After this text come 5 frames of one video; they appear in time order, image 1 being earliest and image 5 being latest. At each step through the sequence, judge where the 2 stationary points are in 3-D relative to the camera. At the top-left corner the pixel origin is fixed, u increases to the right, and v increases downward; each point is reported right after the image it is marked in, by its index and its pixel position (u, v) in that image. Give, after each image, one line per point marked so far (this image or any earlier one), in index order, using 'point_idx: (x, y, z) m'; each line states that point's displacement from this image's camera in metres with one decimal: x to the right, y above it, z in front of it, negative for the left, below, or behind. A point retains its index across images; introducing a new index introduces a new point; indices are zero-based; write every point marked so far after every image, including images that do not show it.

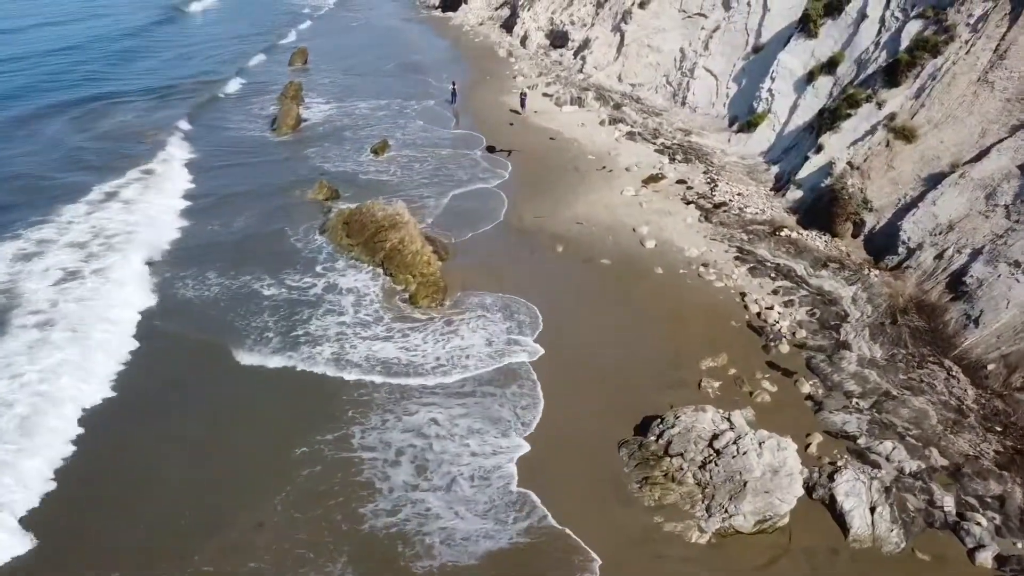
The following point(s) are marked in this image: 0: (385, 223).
0: (-3.8, +1.9, +18.5) m
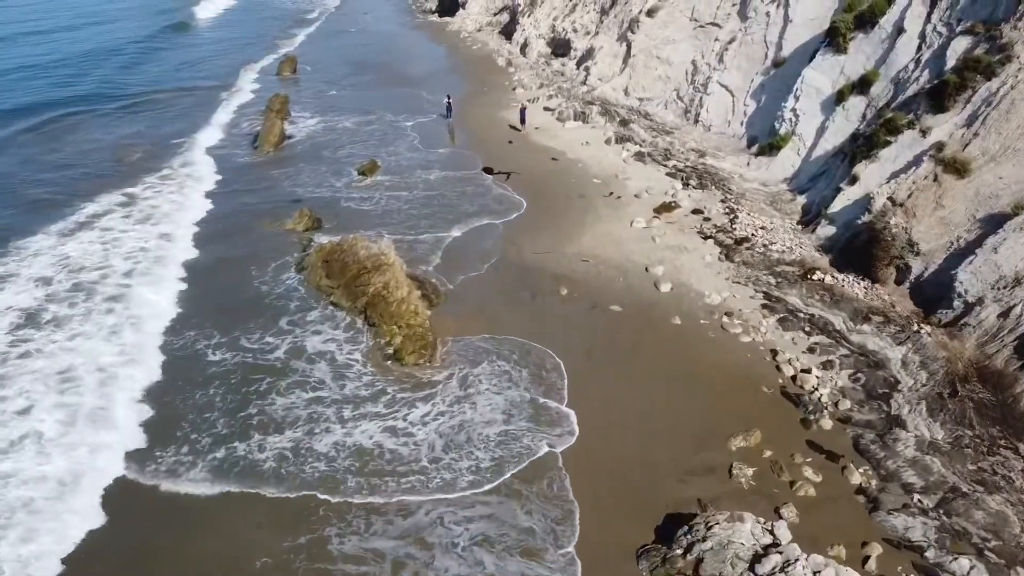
0: (-3.9, +0.6, +16.5) m
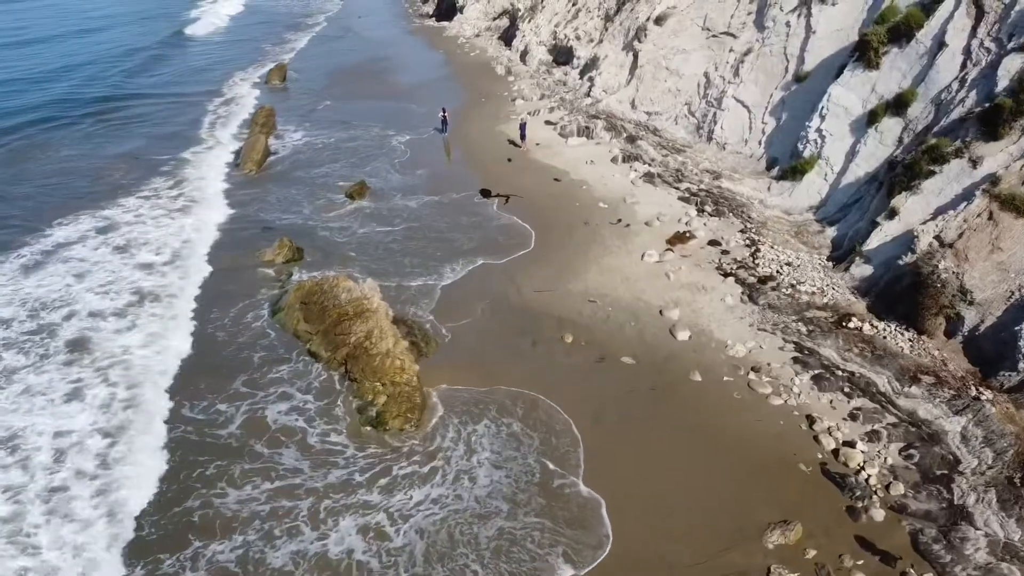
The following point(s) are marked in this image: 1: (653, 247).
0: (-3.9, -0.5, +14.8) m
1: (+4.1, +1.1, +18.0) m
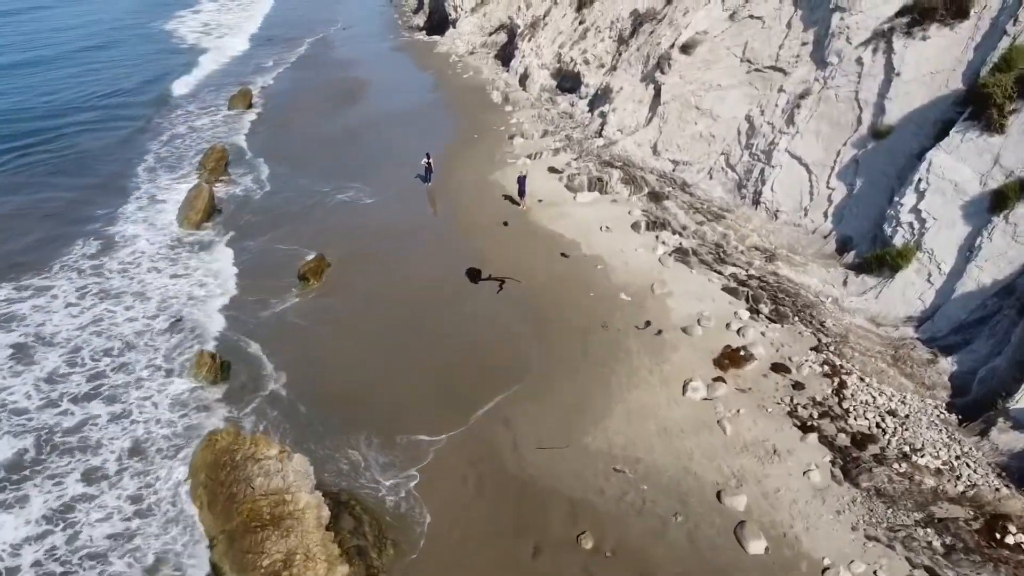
0: (-4.0, -3.5, +10.1) m
1: (+4.0, -1.9, +13.3) m
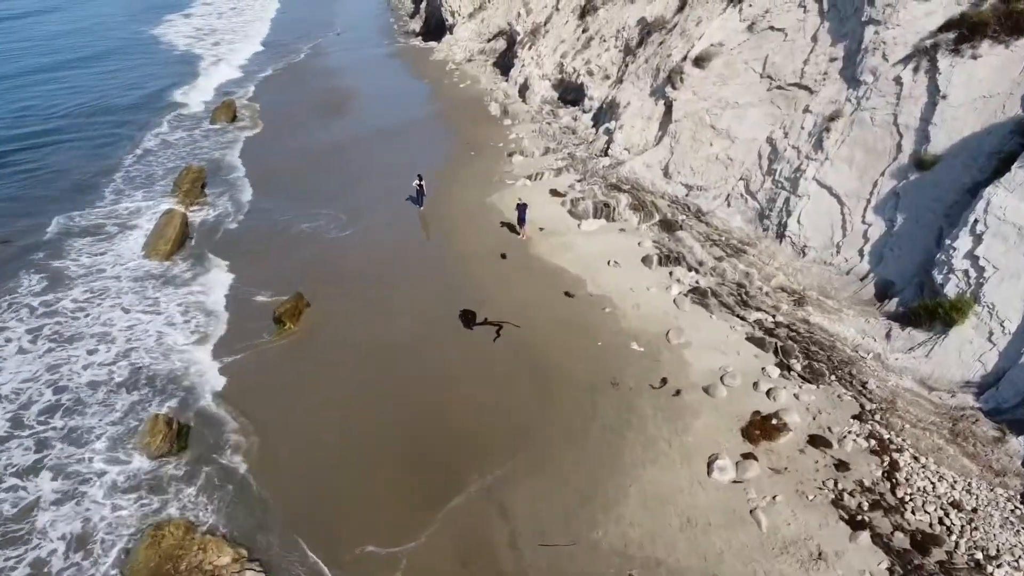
0: (-4.1, -4.7, +8.4) m
1: (+3.9, -3.0, +11.6) m
